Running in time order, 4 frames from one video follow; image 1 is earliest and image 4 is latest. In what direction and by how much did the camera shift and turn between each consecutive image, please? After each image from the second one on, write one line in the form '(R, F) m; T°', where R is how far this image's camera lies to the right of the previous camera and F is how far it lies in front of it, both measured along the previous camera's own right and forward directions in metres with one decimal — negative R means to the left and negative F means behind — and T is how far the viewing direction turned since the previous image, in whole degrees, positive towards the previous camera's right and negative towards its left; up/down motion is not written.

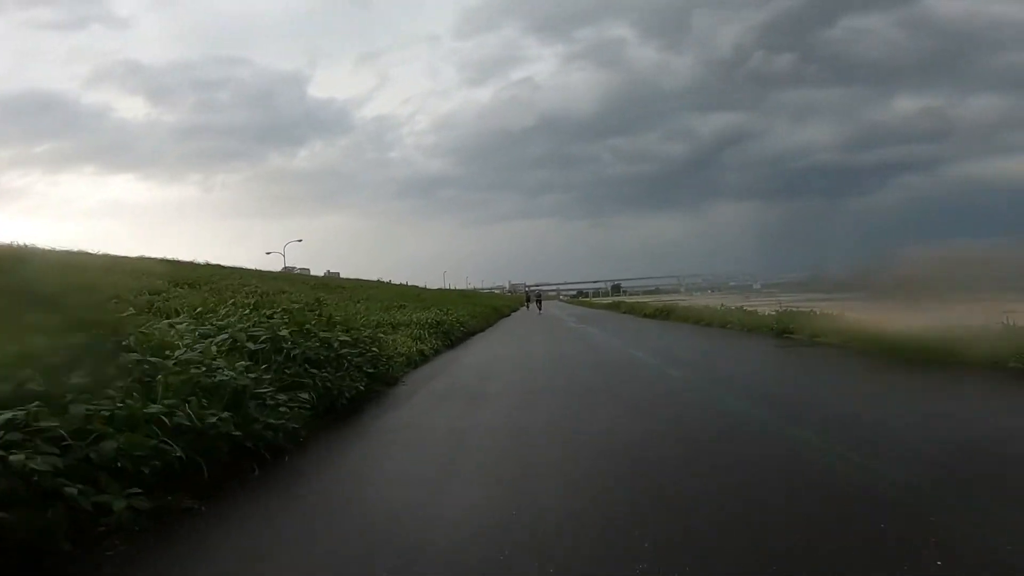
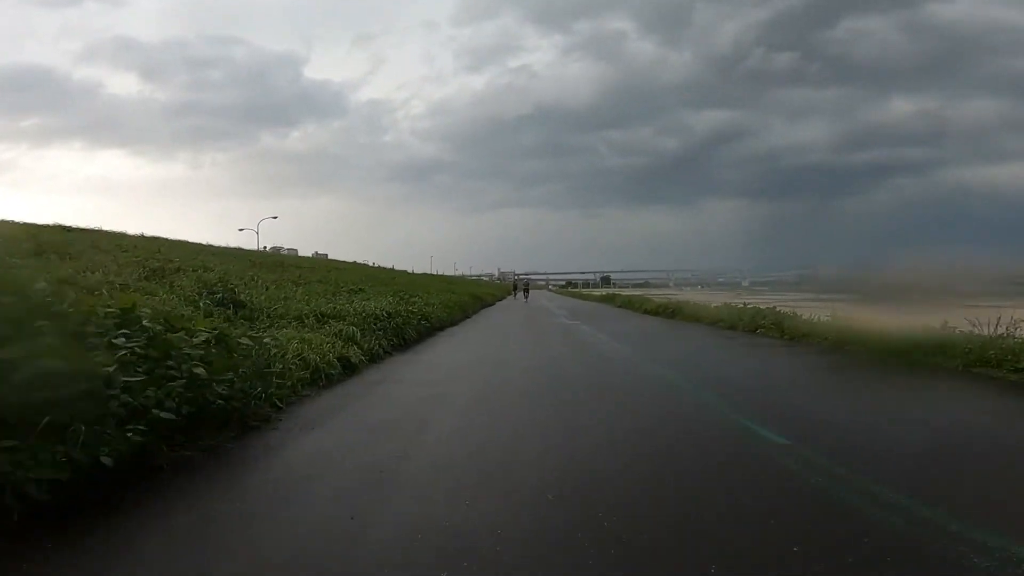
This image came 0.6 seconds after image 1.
(+0.2, +2.4) m; +1°
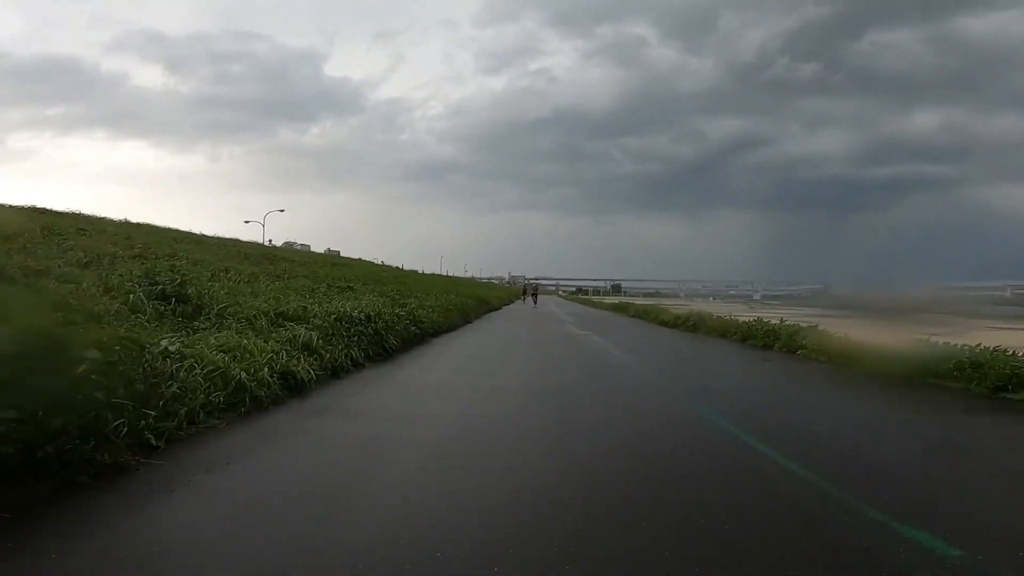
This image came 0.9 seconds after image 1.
(+0.1, +1.2) m; -1°
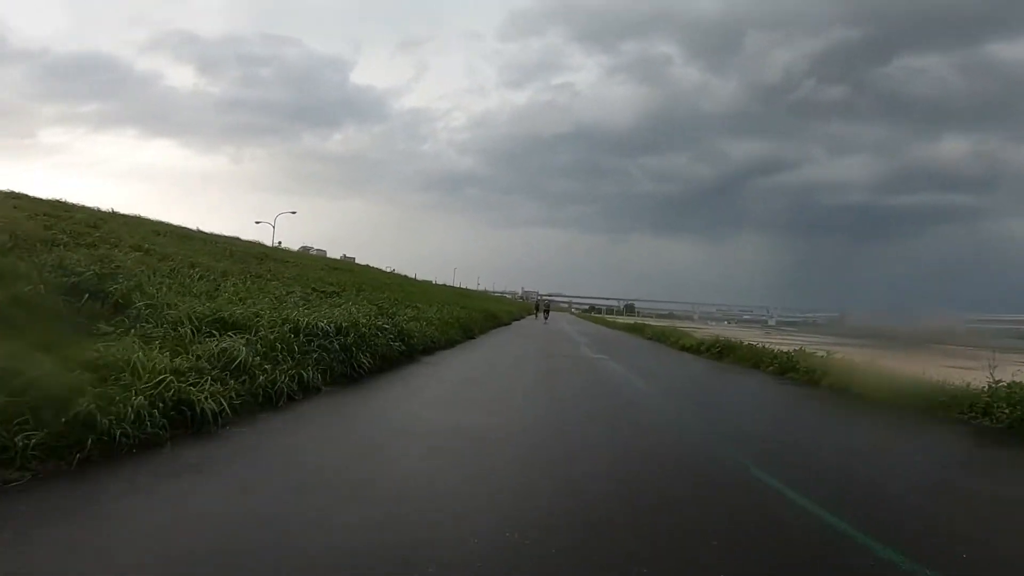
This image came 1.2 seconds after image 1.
(+0.1, +1.2) m; -1°
